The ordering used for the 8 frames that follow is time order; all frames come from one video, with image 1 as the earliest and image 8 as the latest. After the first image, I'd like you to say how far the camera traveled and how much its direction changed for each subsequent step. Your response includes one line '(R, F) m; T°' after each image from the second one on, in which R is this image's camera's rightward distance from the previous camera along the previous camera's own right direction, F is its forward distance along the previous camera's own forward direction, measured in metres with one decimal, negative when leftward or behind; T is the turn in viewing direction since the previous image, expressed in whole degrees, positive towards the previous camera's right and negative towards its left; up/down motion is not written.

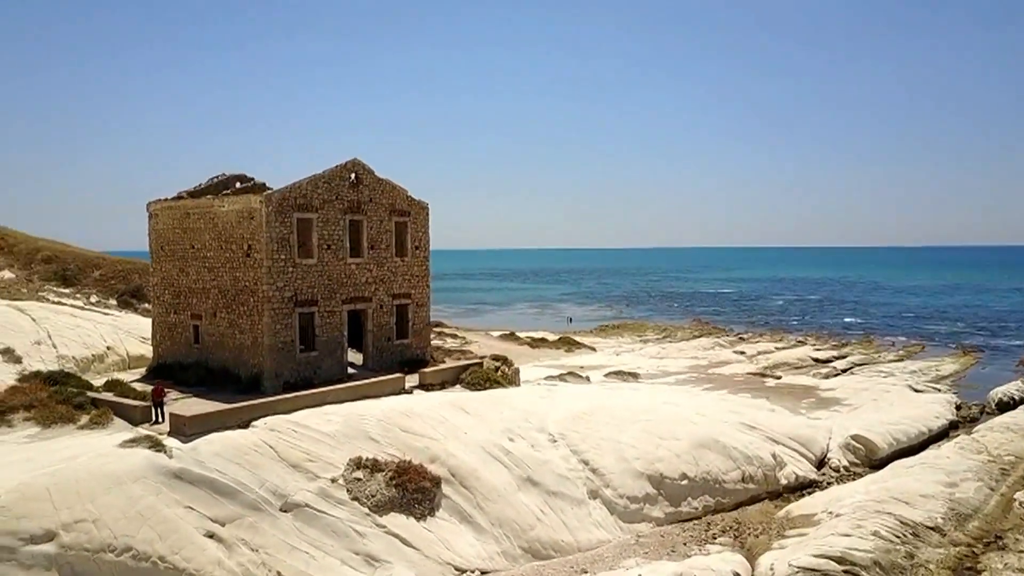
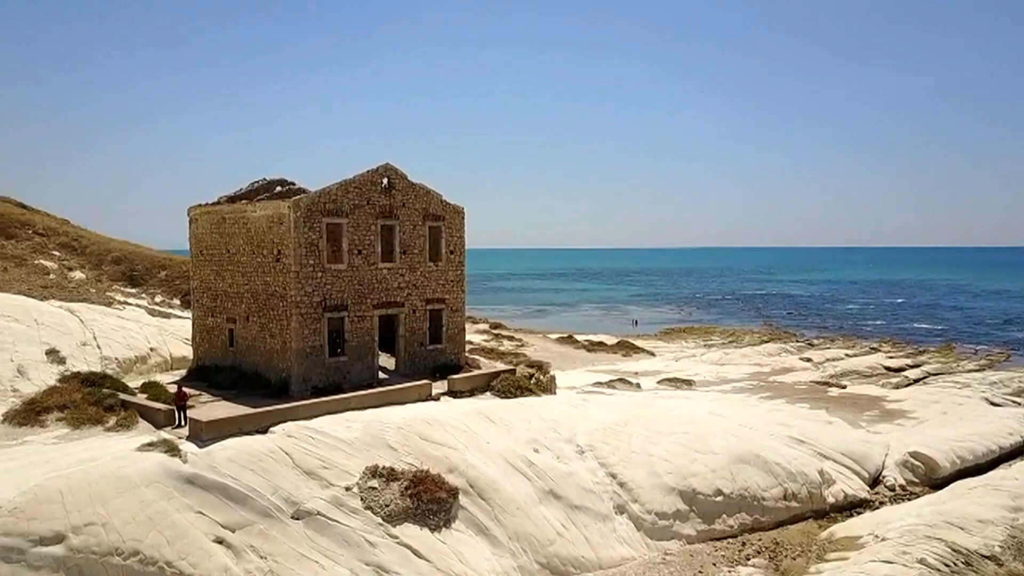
(+1.0, +0.5) m; -5°
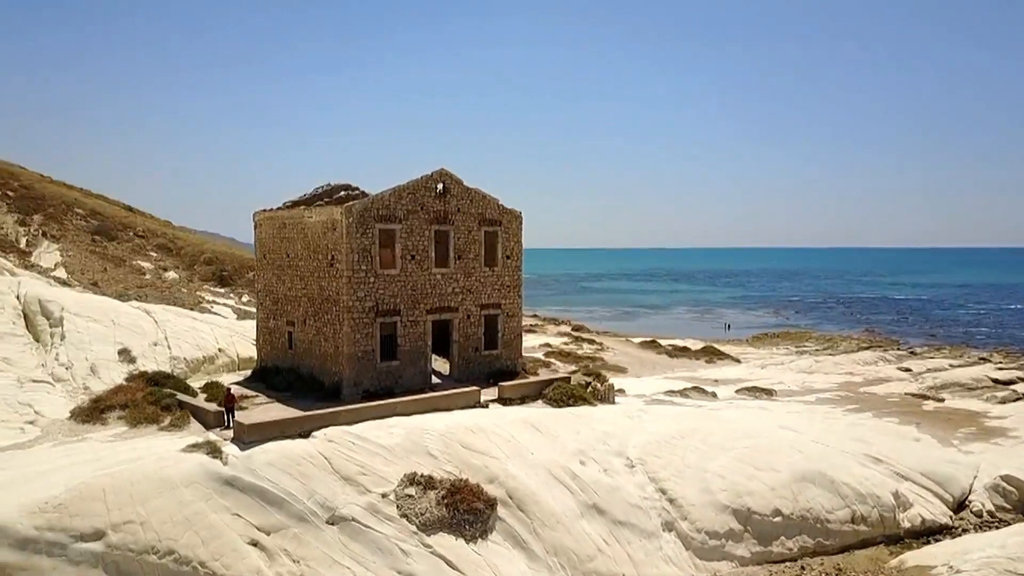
(+1.0, +0.5) m; -7°
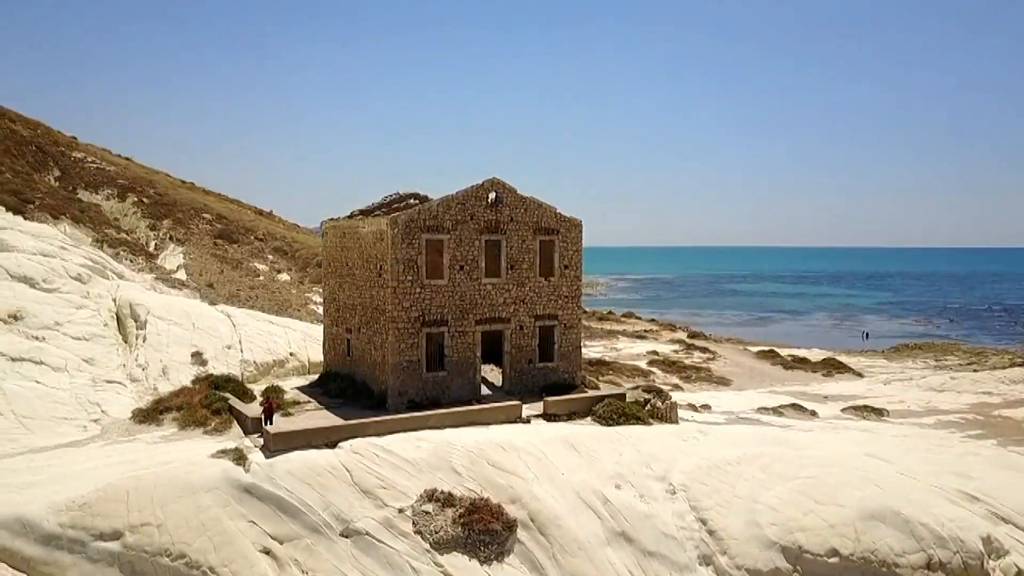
(+2.0, +0.7) m; -9°
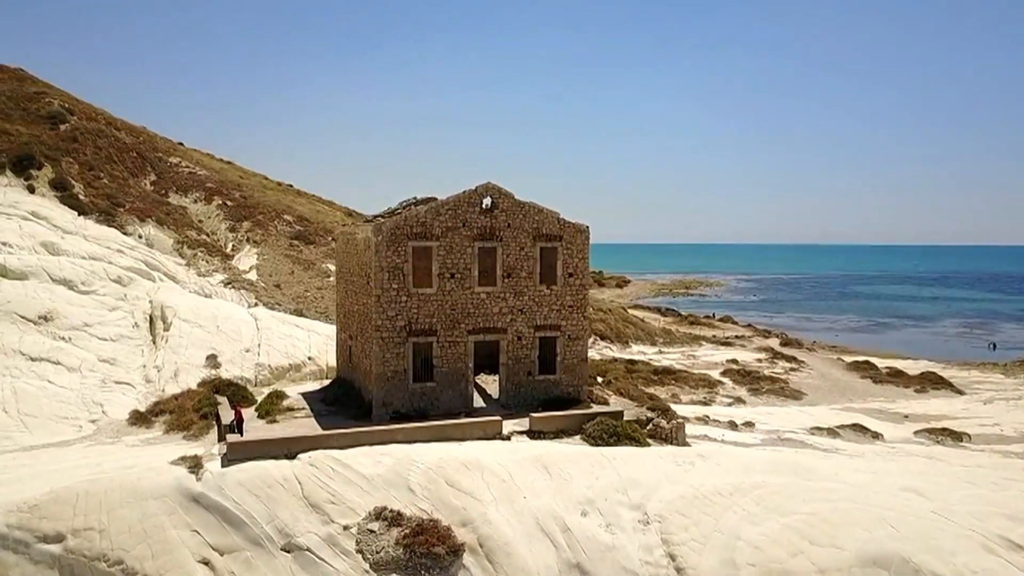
(+3.0, +0.8) m; -8°
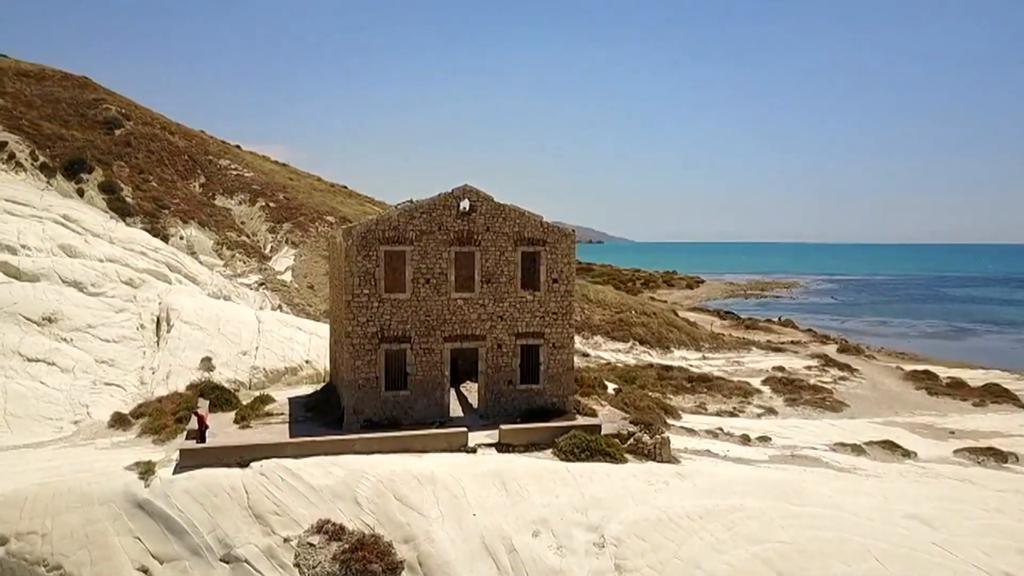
(+2.4, +0.6) m; -5°
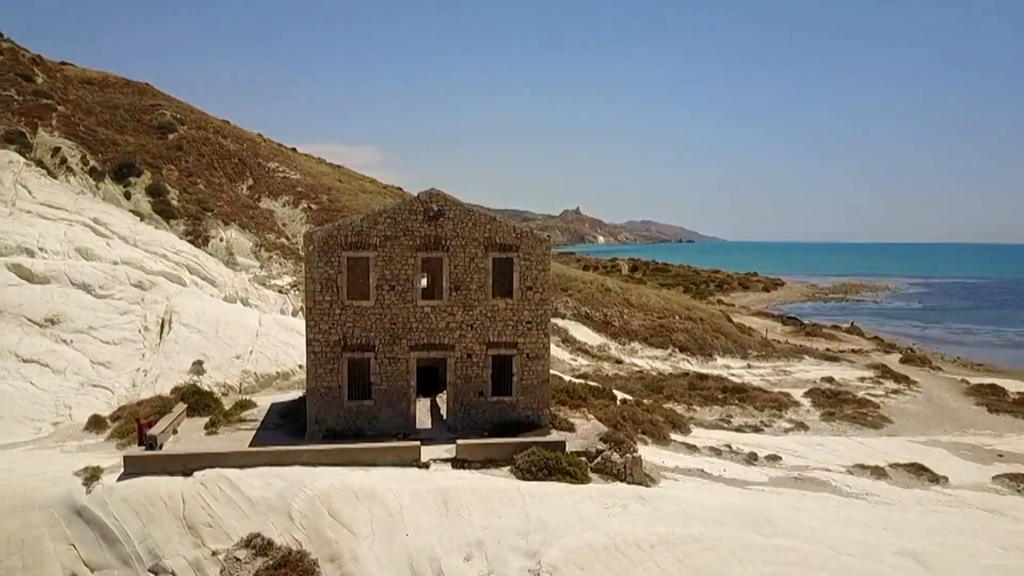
(+2.7, +0.6) m; -5°
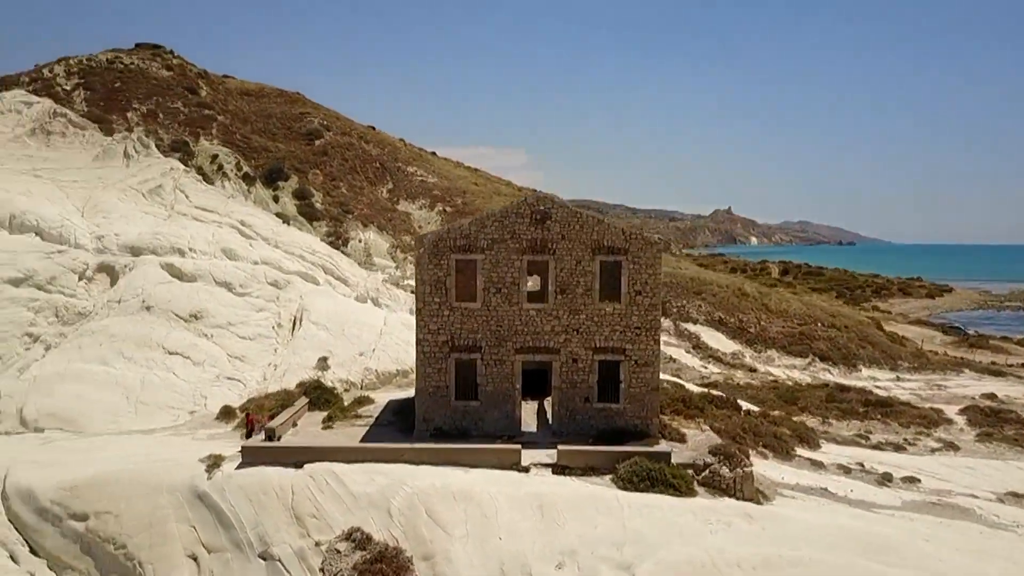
(+0.7, +0.5) m; -11°
